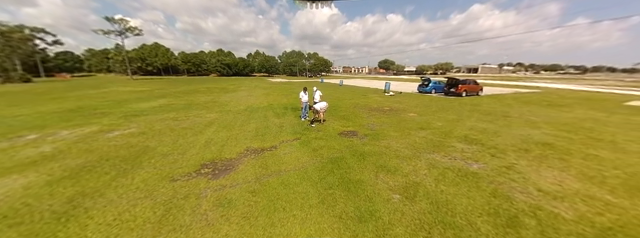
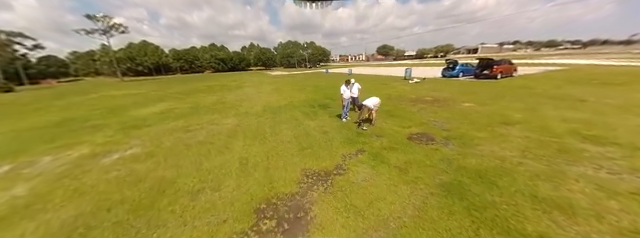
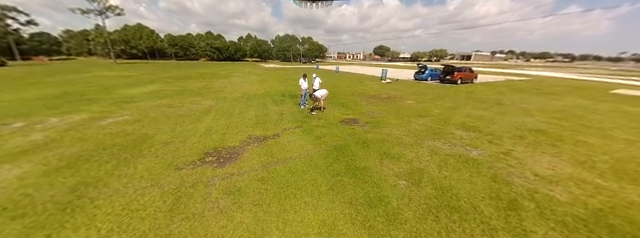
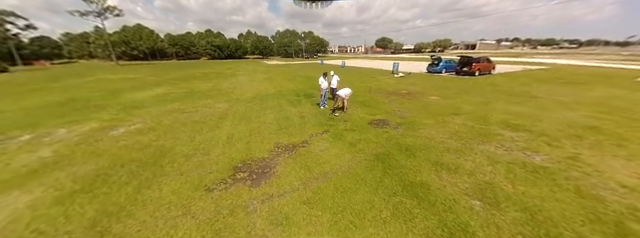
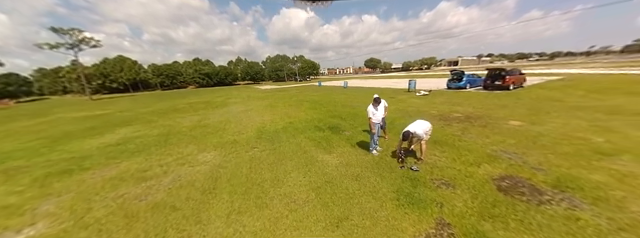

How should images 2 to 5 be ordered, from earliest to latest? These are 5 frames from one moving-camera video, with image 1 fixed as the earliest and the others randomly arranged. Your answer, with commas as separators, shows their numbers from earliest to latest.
3, 4, 2, 5
